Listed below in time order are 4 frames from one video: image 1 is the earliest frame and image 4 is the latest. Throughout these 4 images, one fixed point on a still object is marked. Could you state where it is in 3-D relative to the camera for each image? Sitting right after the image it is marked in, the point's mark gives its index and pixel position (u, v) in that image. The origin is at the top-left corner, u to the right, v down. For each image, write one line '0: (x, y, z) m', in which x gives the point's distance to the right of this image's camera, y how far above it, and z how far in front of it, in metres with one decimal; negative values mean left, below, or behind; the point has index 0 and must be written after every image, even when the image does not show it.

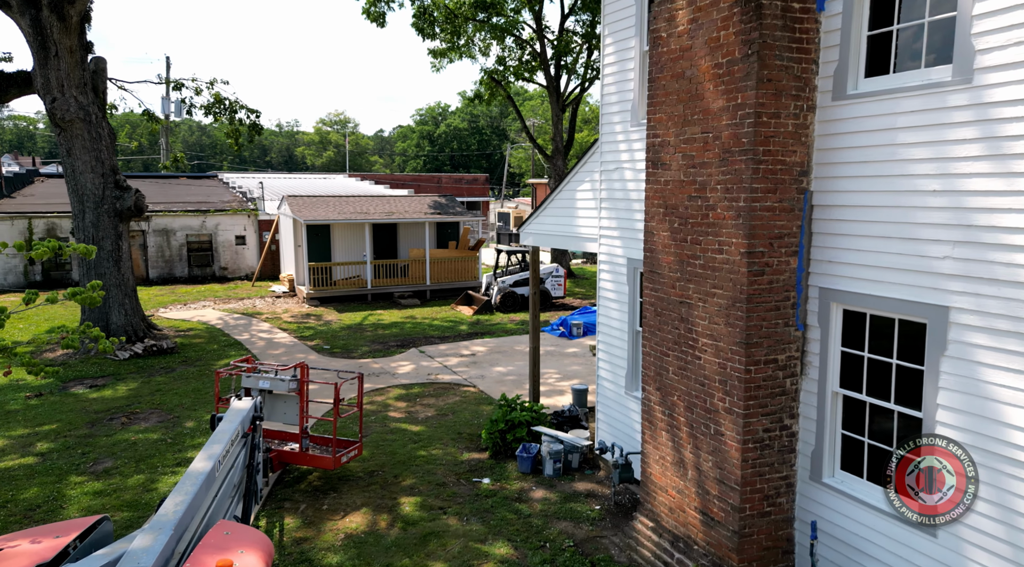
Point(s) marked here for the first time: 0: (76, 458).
0: (-6.1, -2.5, +10.3) m
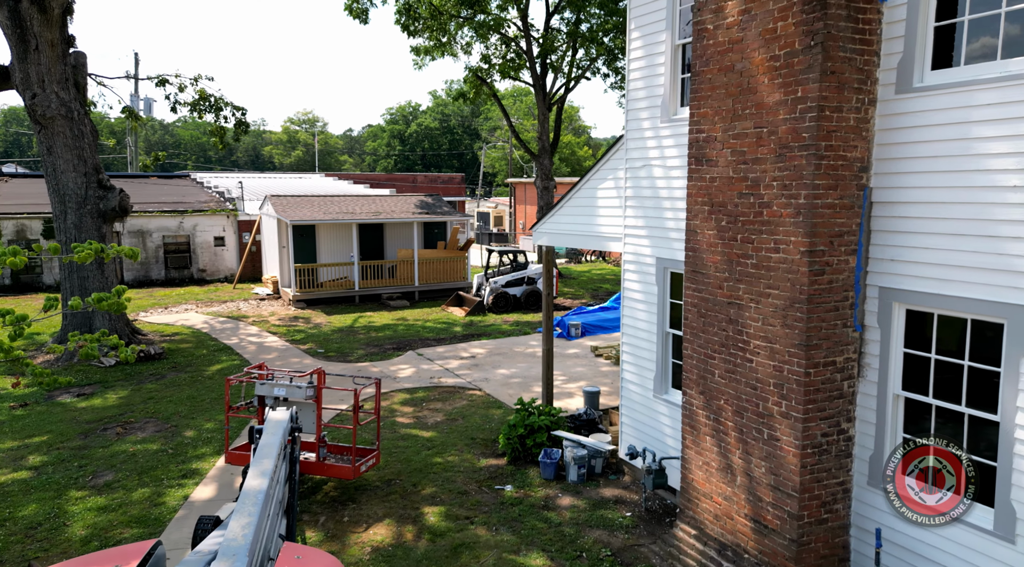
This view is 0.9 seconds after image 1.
0: (-5.8, -2.5, +9.8) m
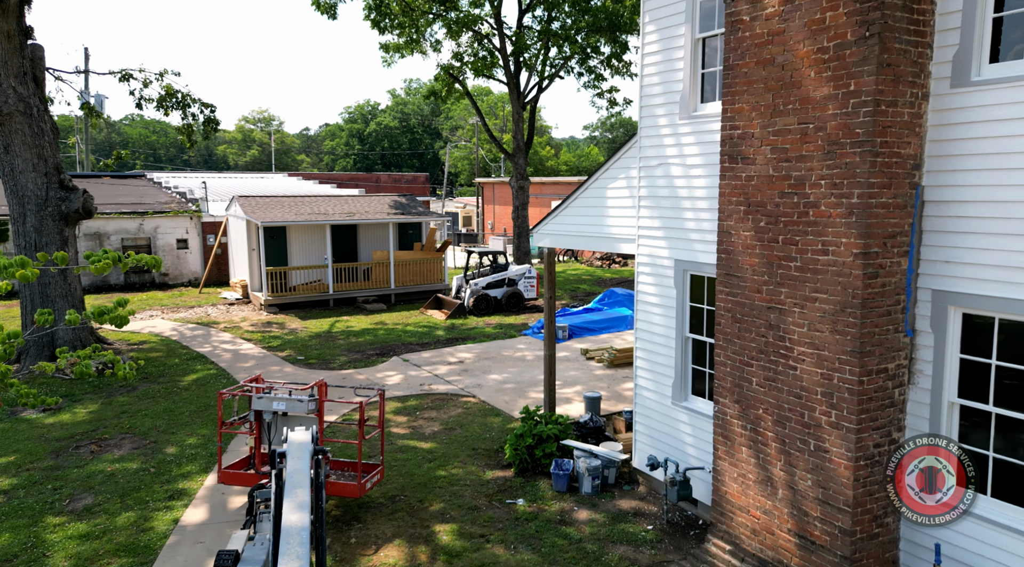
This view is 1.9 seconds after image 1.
0: (-5.7, -2.6, +9.1) m
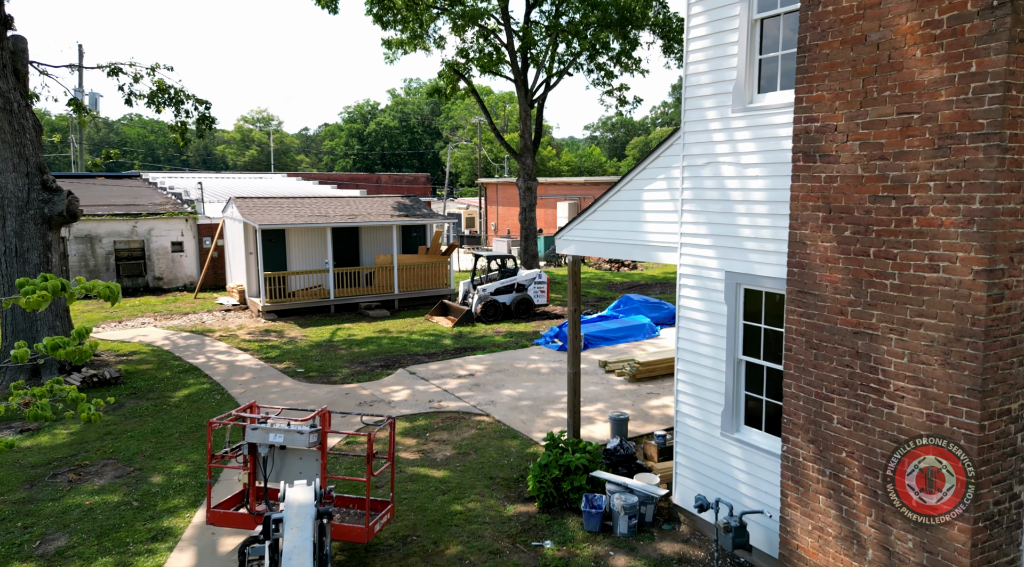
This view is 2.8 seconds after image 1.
0: (-5.4, -2.8, +8.0) m
